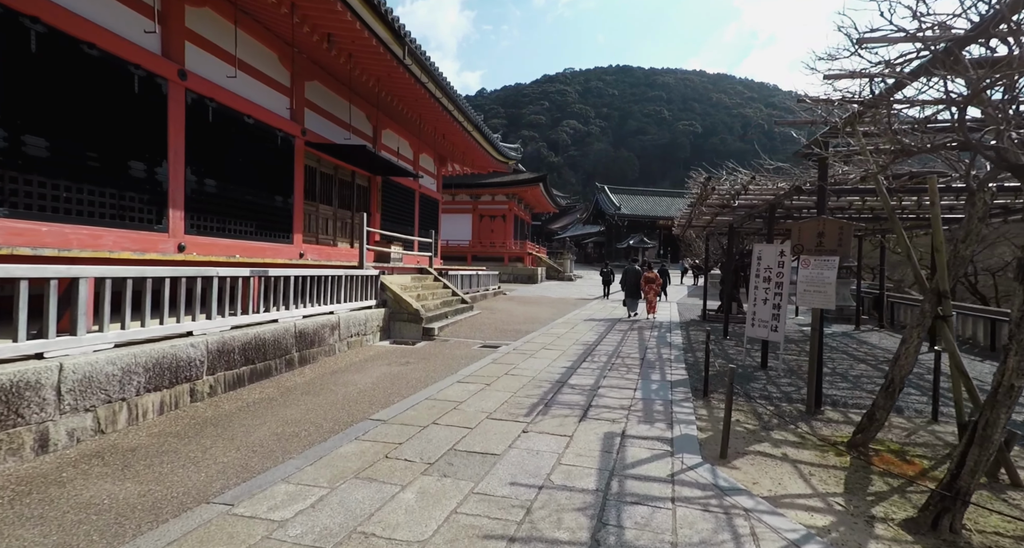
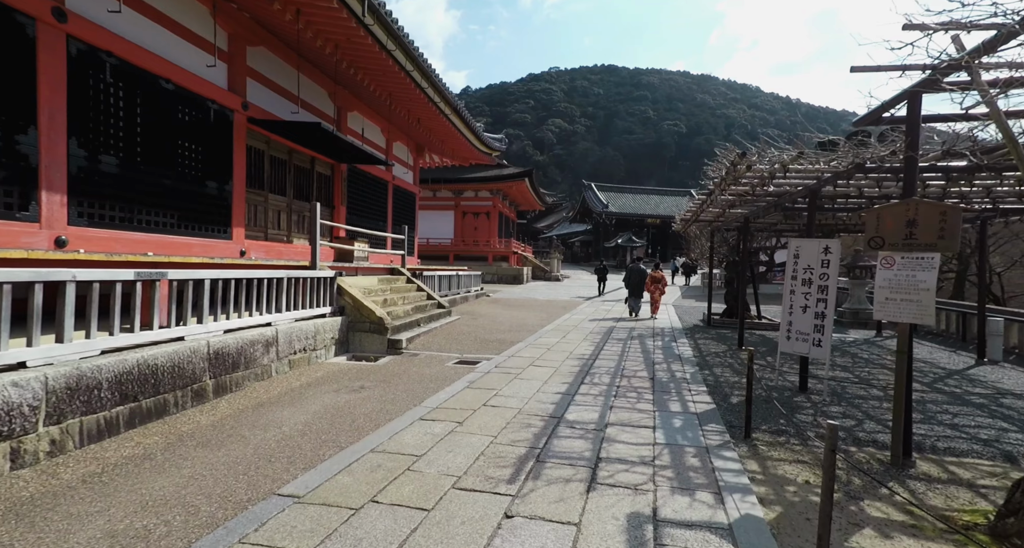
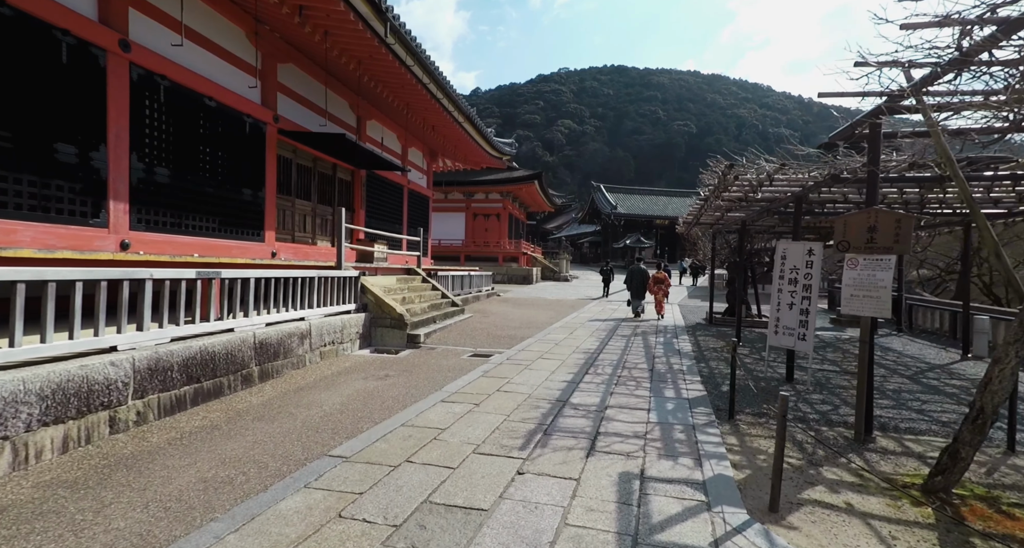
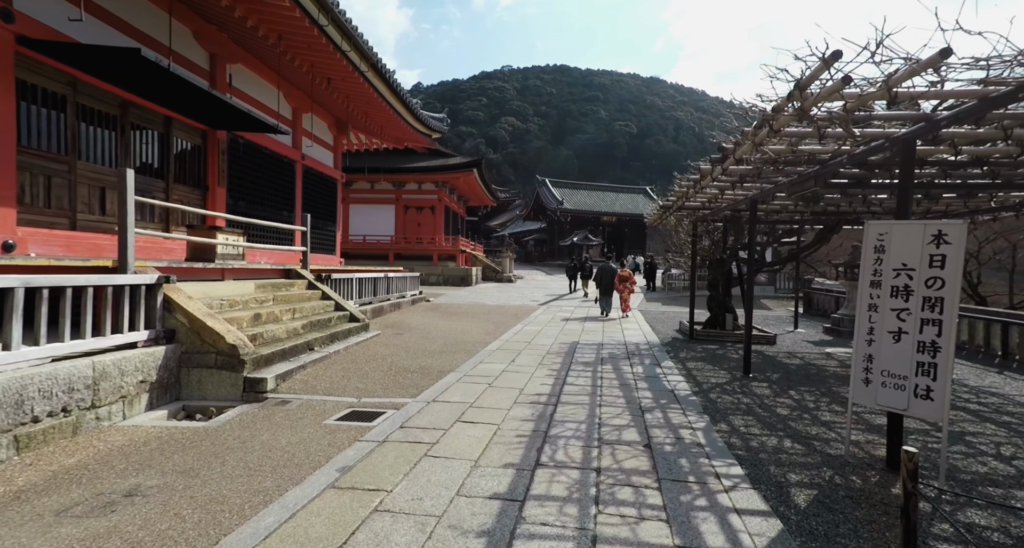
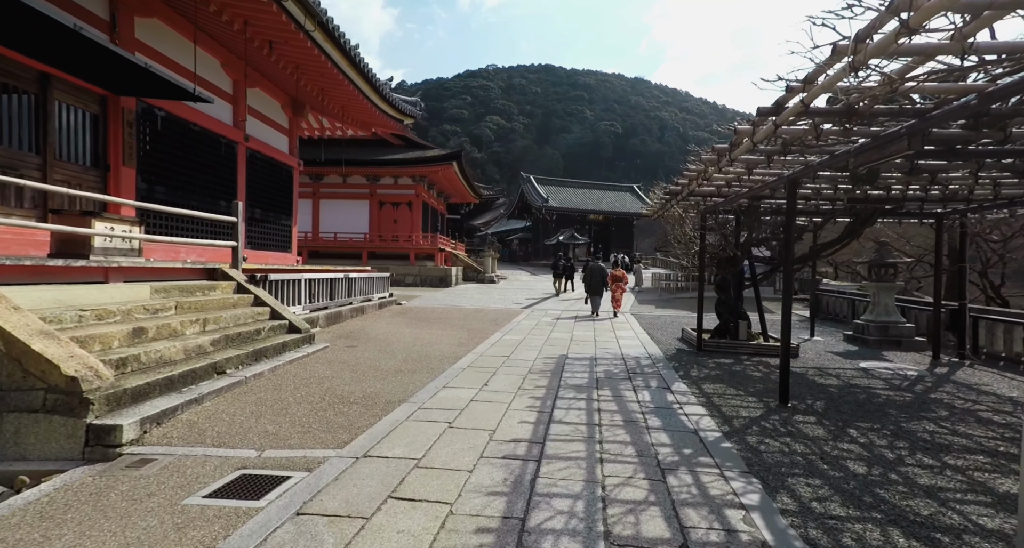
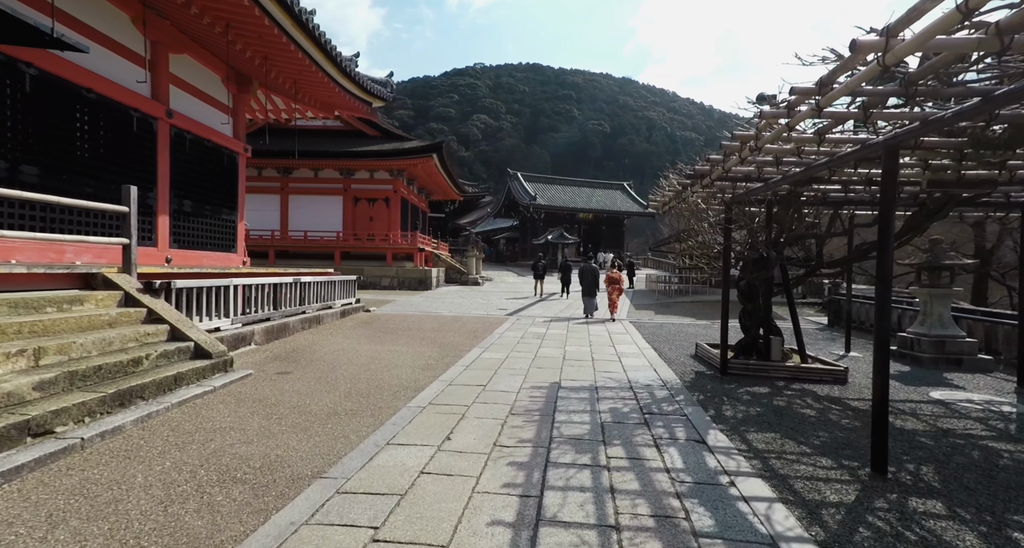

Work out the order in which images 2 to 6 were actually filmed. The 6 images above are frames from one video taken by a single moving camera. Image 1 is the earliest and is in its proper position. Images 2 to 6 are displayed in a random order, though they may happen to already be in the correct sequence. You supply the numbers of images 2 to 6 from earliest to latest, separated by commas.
3, 2, 4, 5, 6
